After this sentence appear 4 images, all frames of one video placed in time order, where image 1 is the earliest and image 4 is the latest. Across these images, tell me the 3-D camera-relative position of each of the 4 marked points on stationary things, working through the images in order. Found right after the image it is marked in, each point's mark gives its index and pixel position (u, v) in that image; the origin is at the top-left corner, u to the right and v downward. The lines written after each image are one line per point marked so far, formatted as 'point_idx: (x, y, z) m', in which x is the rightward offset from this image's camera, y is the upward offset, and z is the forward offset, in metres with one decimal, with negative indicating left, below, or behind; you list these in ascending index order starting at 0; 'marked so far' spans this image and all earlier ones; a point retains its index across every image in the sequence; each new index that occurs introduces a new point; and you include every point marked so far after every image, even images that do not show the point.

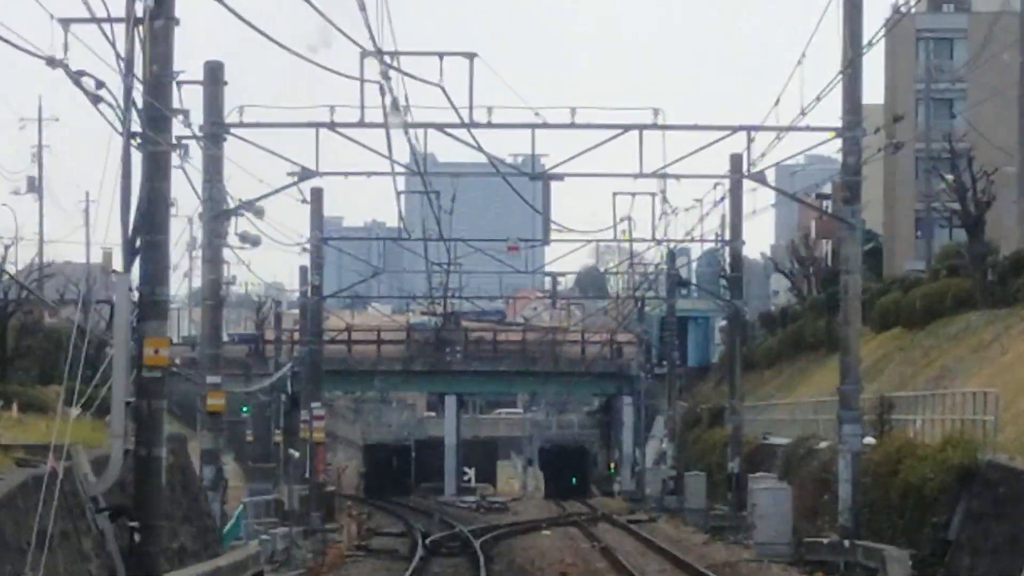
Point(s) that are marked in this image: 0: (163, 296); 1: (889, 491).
0: (-2.0, -0.1, +13.8) m
1: (+3.1, -1.7, +19.4) m
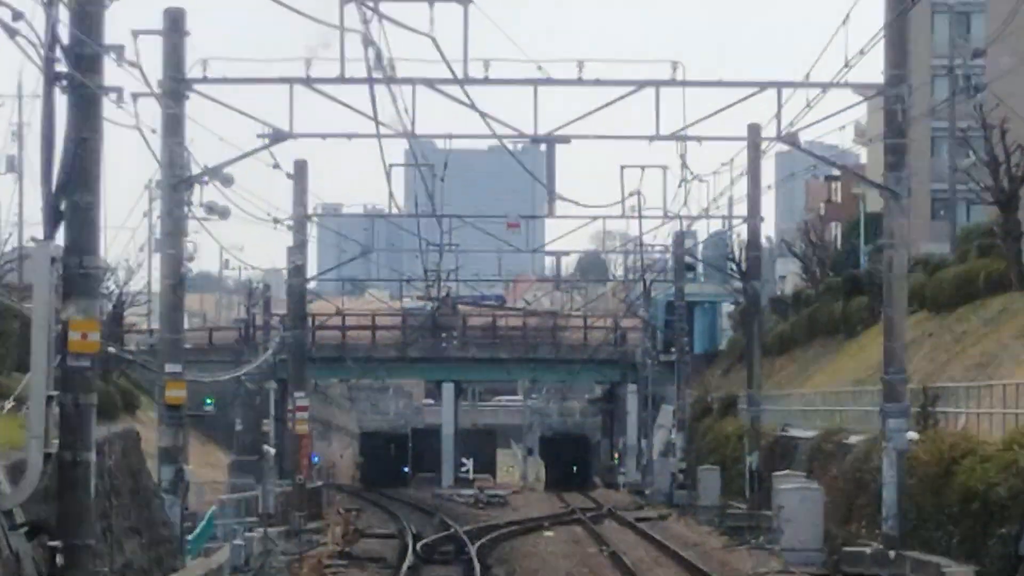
0: (-2.0, +0.1, +11.4) m
1: (+3.1, -1.5, +17.0) m
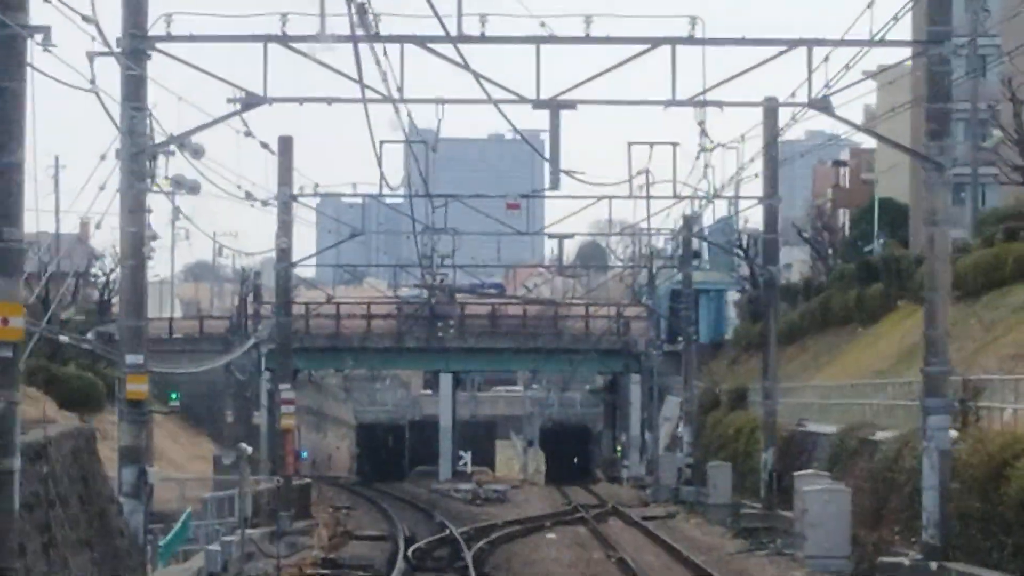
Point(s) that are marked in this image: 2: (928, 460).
0: (-2.0, +0.2, +9.7) m
1: (+3.1, -1.4, +15.2) m
2: (+2.8, -1.2, +16.1) m
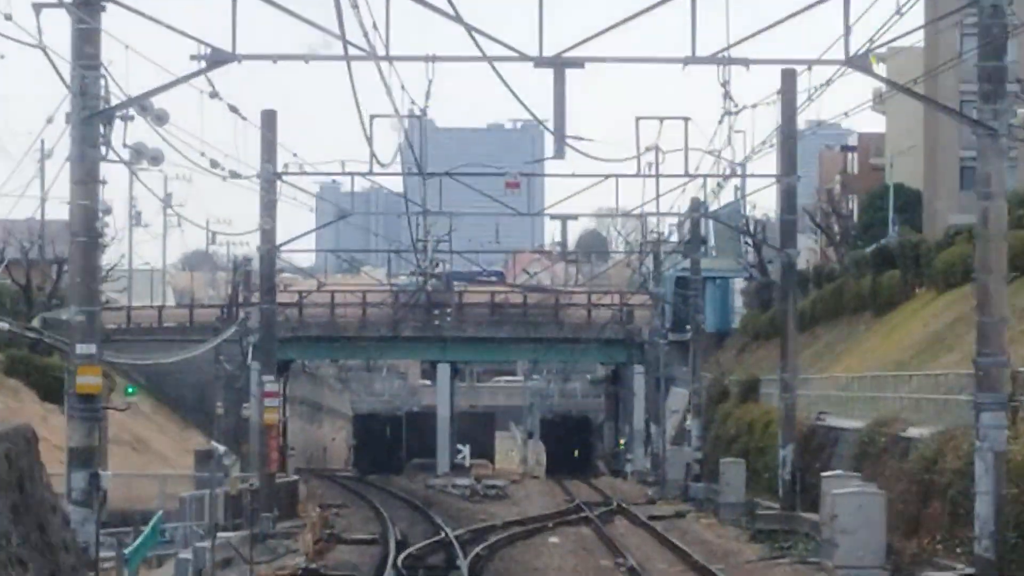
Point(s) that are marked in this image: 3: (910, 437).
0: (-2.0, +0.3, +7.8) m
1: (+3.1, -1.3, +13.4) m
2: (+2.8, -1.1, +14.3) m
3: (+3.4, -1.3, +19.8) m
